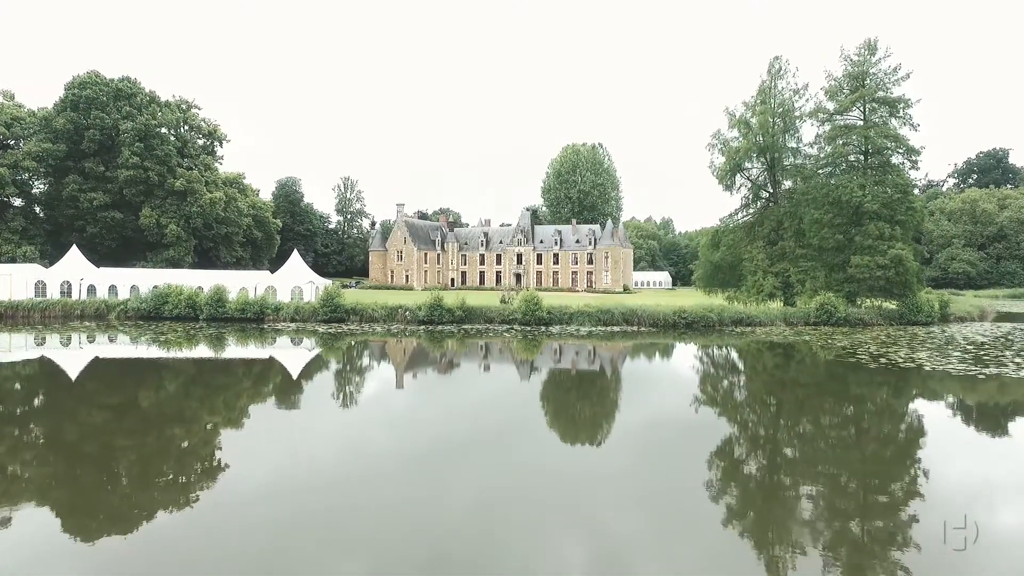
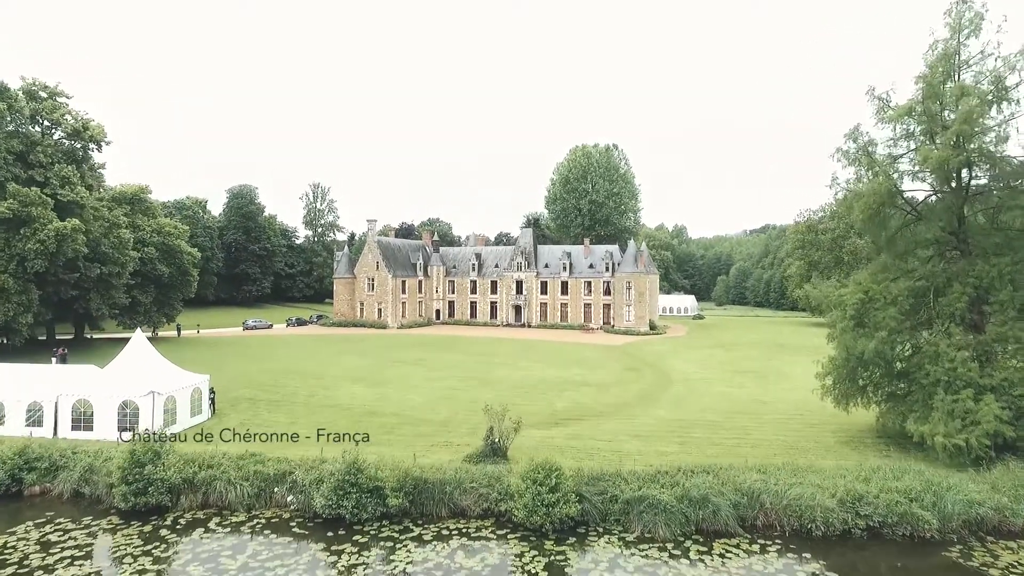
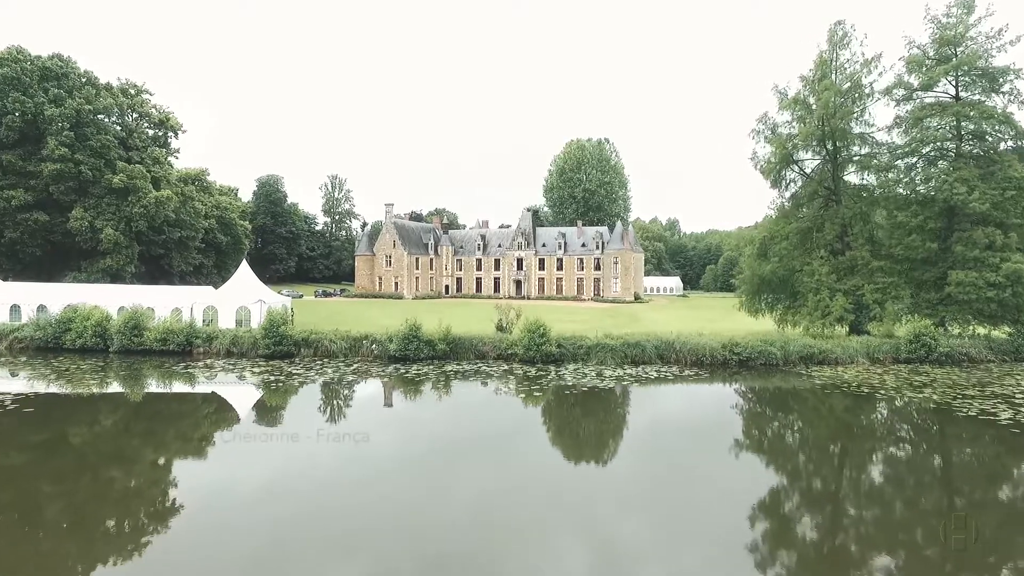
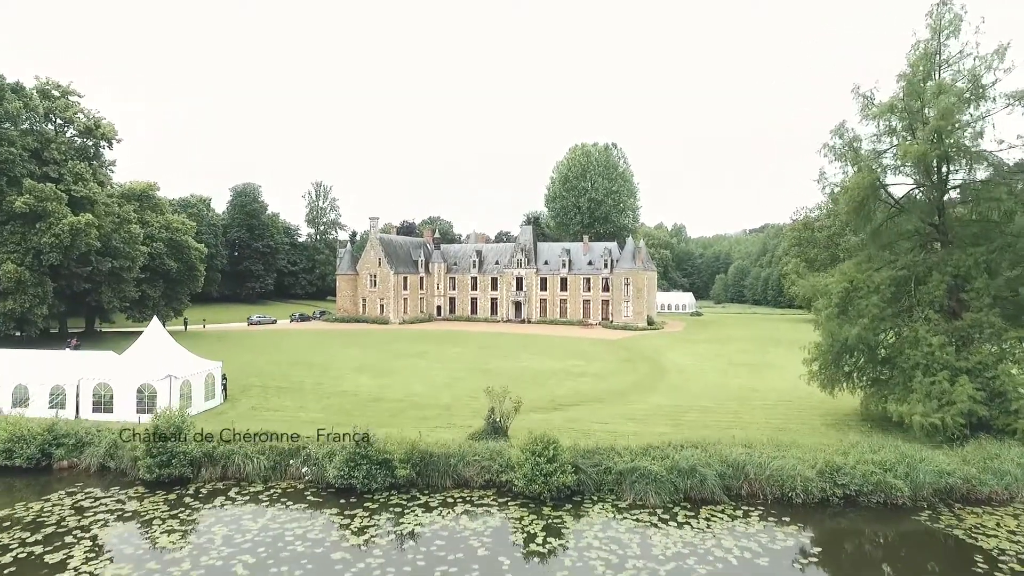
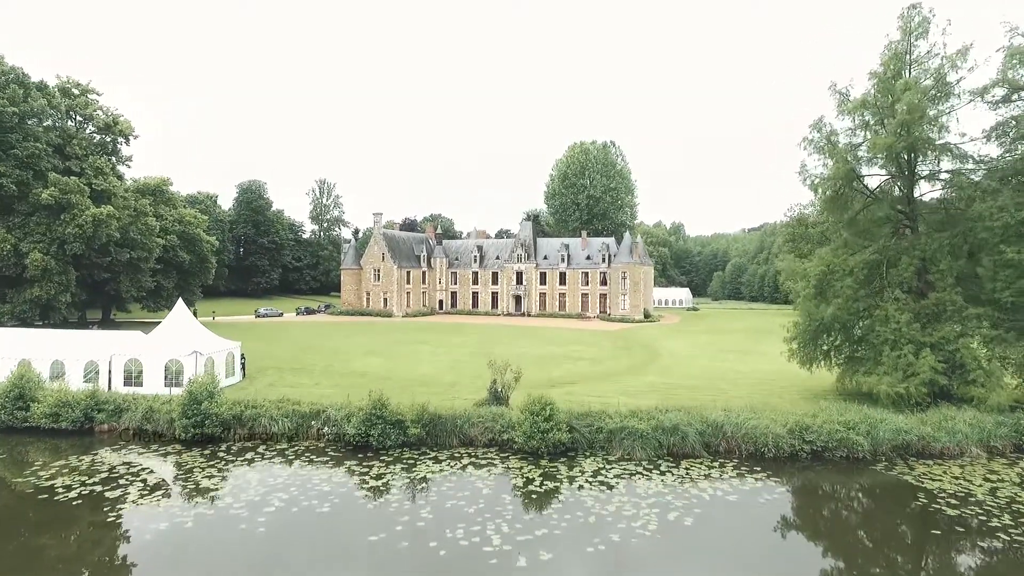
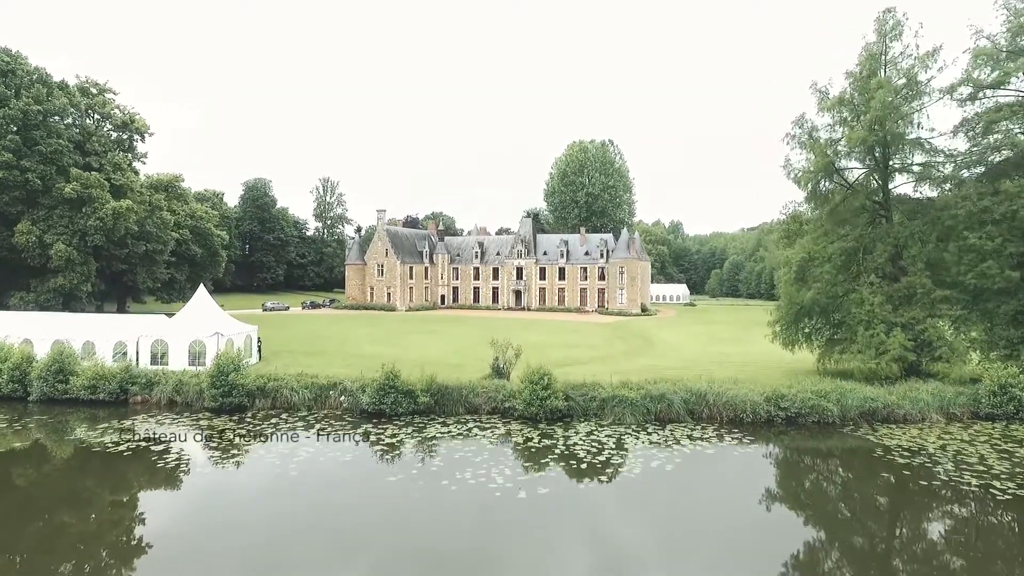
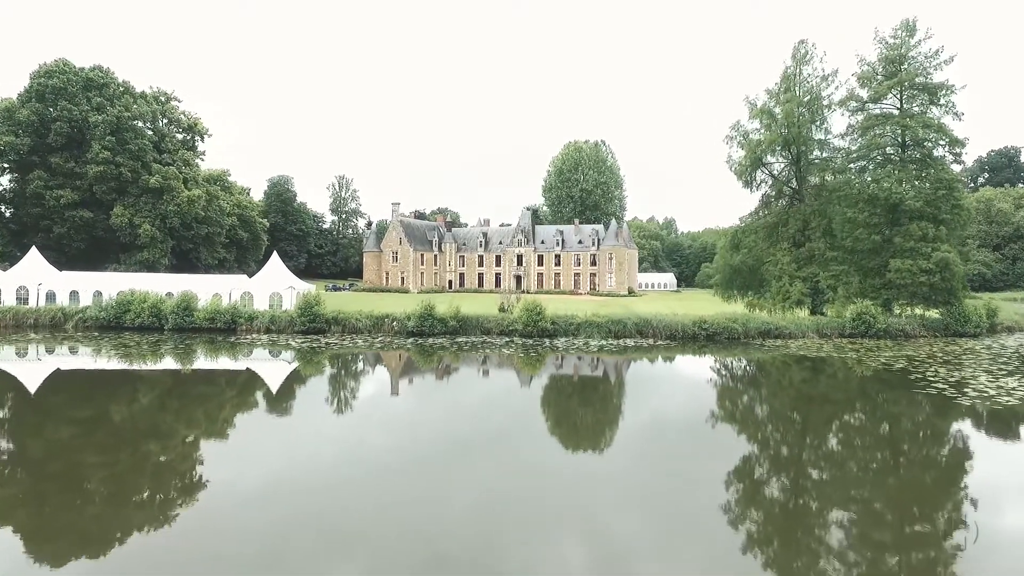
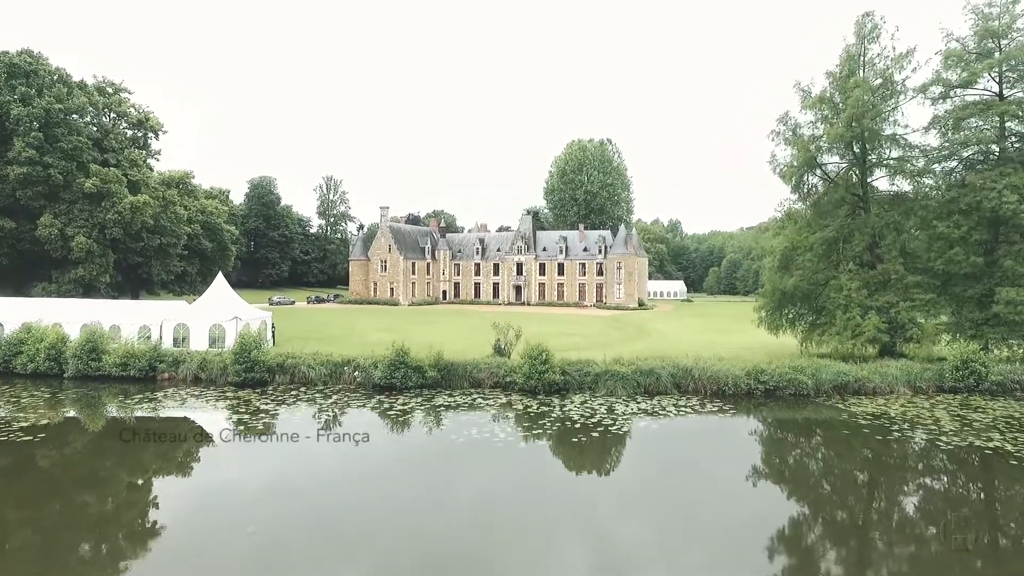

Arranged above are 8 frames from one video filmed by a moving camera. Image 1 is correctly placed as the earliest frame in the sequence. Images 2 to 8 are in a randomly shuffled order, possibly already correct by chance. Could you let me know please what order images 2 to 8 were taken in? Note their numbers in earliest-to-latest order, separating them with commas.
7, 3, 8, 6, 5, 4, 2
